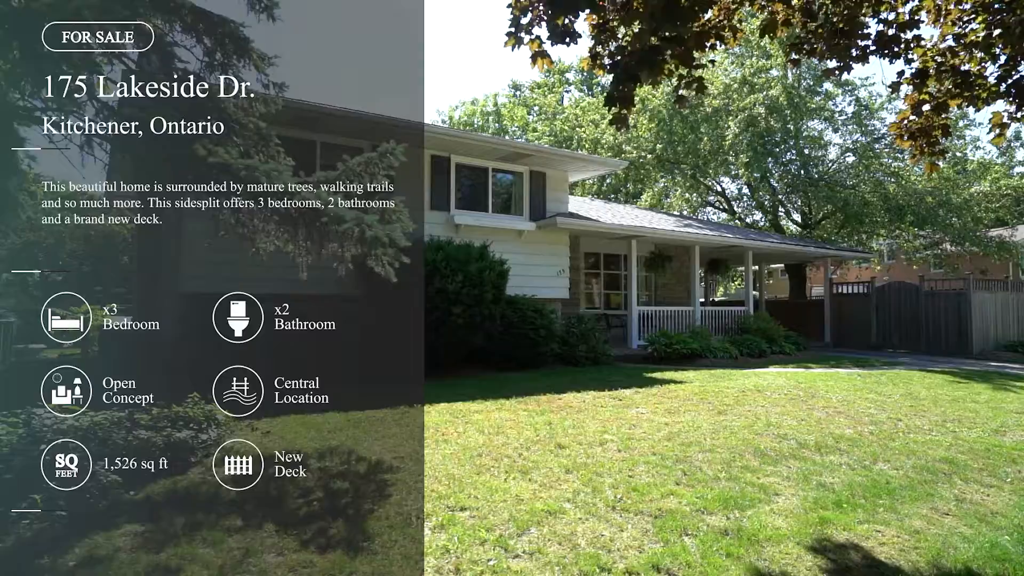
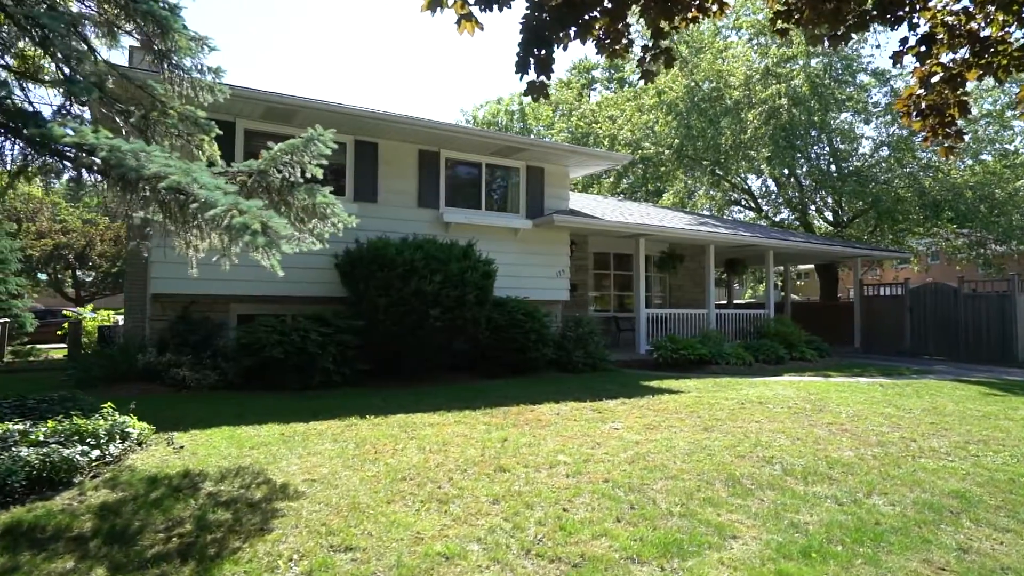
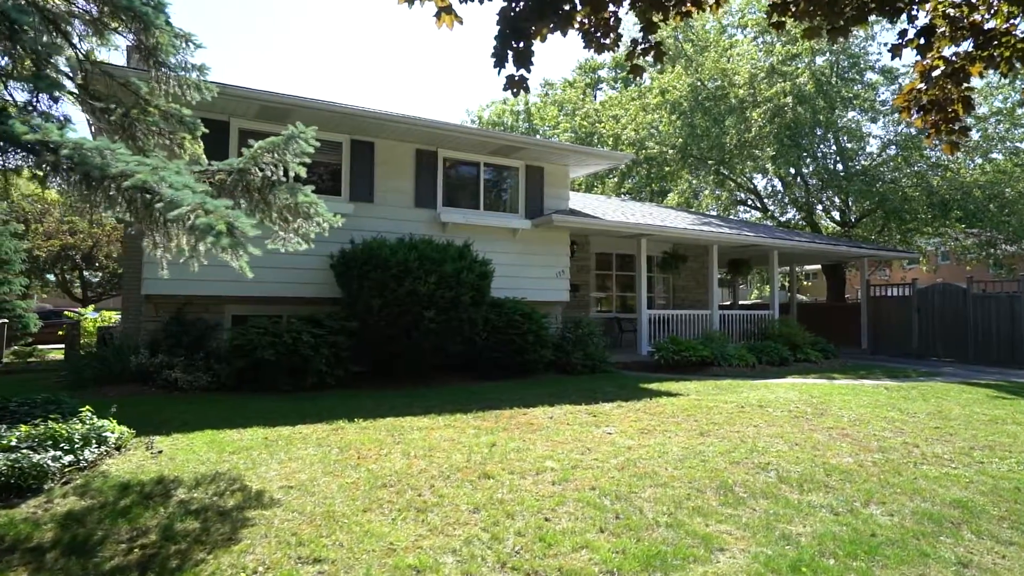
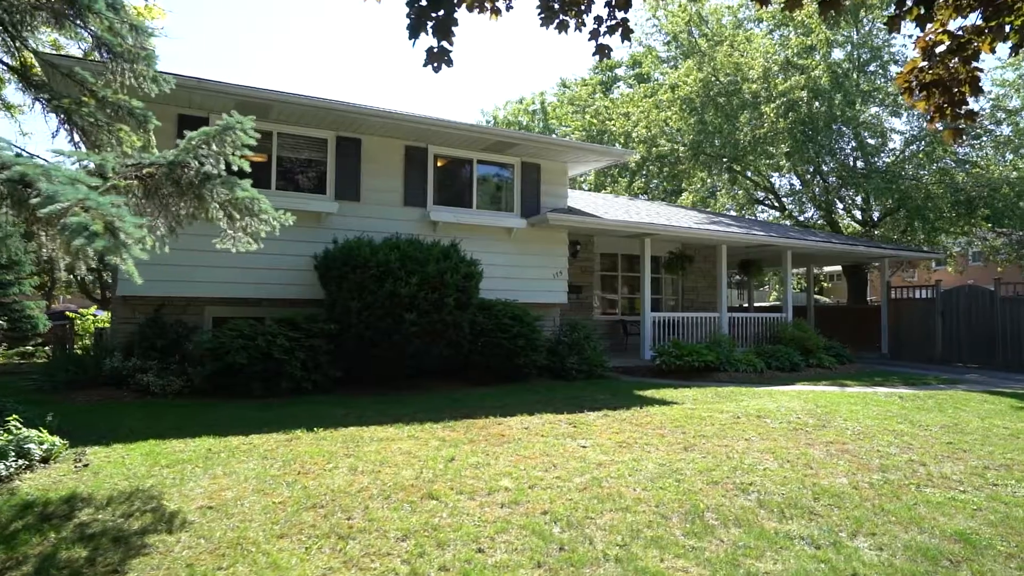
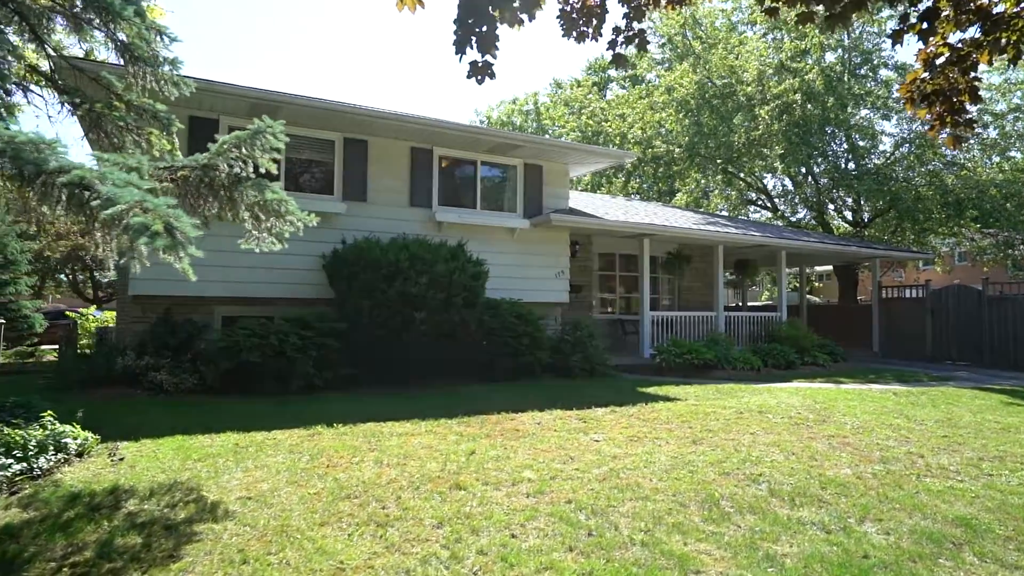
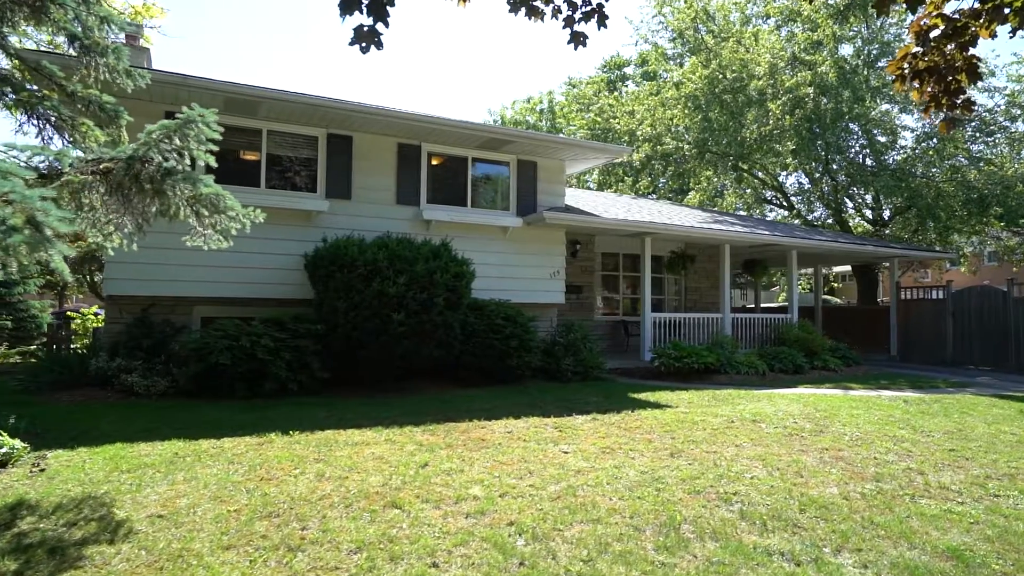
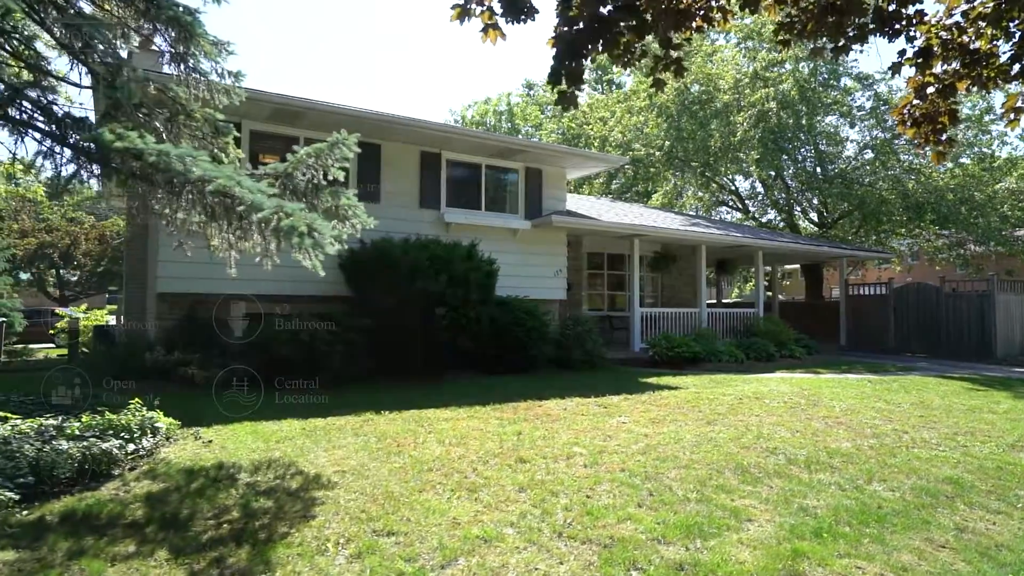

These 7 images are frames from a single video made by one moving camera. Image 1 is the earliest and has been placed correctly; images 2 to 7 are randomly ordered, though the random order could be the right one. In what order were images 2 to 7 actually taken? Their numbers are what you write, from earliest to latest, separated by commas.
7, 2, 3, 5, 4, 6
